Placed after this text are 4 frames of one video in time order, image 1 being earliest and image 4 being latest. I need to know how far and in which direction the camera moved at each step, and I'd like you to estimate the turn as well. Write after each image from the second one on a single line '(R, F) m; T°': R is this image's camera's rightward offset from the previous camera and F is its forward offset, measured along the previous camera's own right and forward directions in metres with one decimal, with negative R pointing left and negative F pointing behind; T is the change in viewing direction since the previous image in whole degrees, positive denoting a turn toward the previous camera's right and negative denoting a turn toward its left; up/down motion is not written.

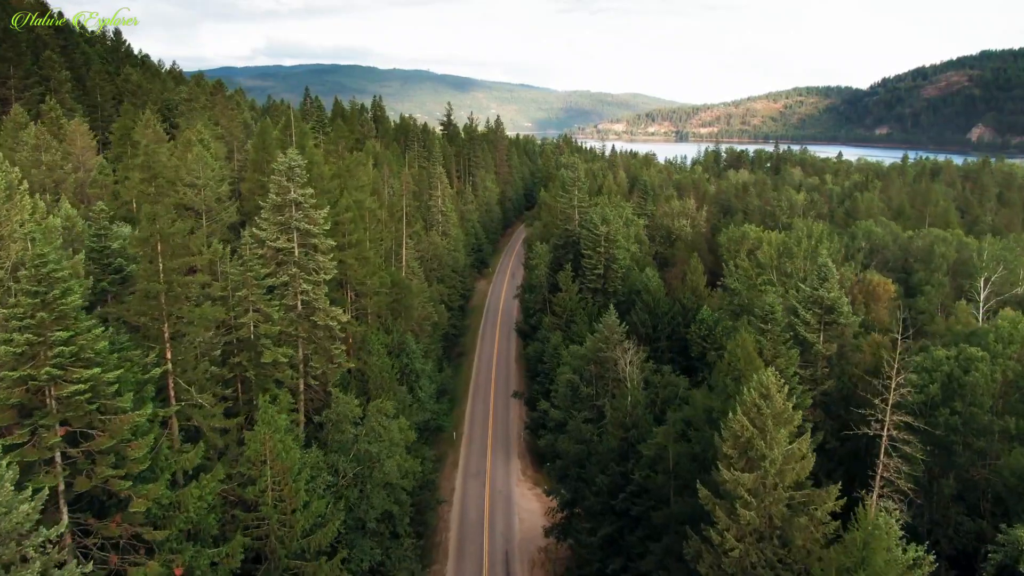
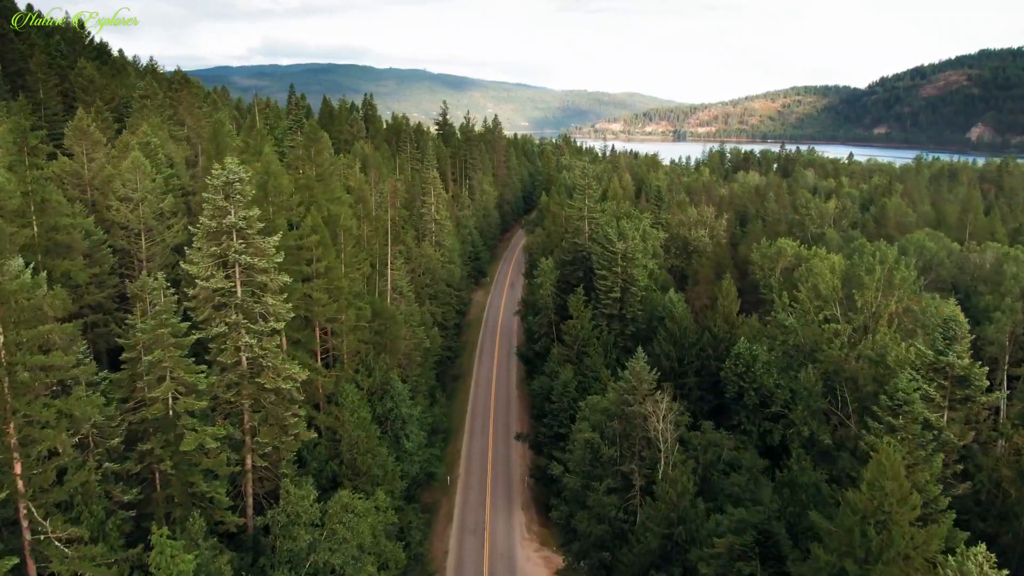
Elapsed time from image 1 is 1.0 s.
(-0.5, +8.5) m; 0°
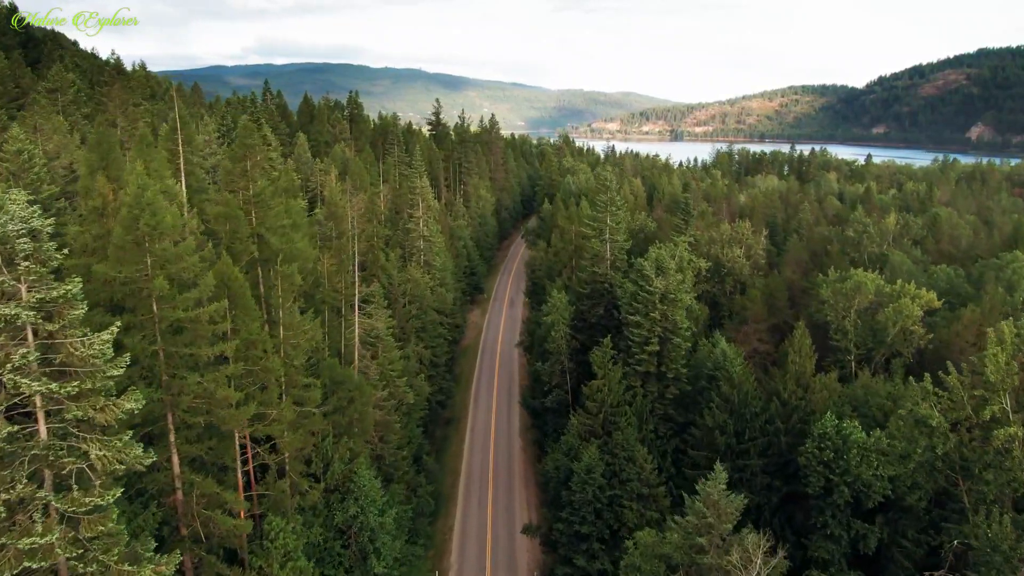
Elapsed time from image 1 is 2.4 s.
(-0.7, +12.5) m; 0°
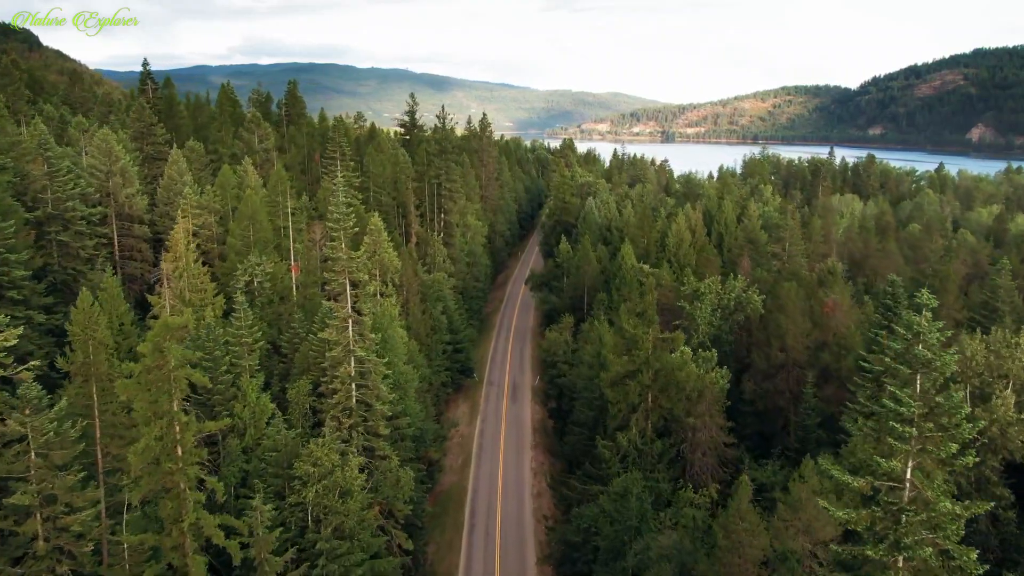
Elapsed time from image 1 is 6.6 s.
(-1.9, +37.2) m; +1°
